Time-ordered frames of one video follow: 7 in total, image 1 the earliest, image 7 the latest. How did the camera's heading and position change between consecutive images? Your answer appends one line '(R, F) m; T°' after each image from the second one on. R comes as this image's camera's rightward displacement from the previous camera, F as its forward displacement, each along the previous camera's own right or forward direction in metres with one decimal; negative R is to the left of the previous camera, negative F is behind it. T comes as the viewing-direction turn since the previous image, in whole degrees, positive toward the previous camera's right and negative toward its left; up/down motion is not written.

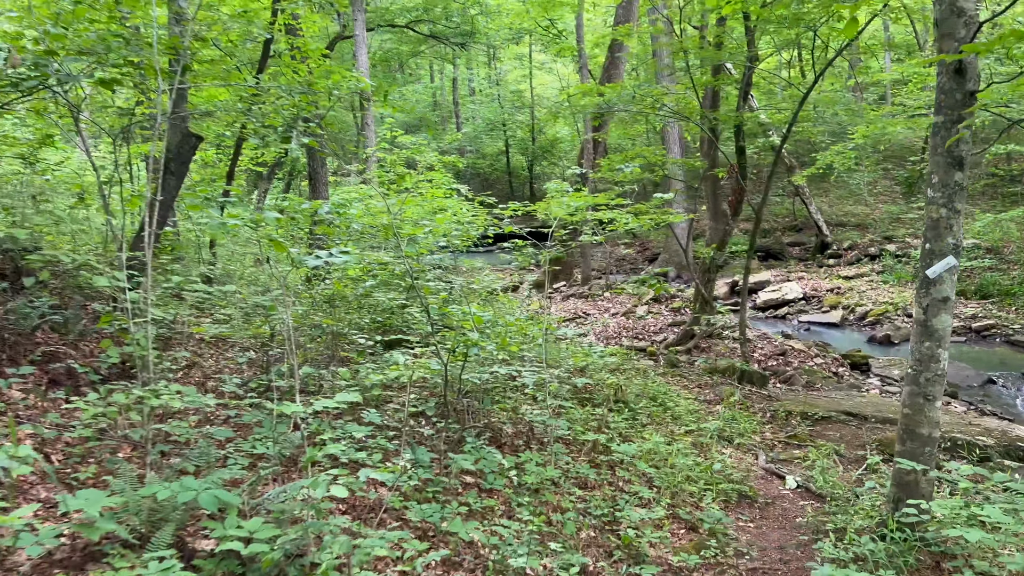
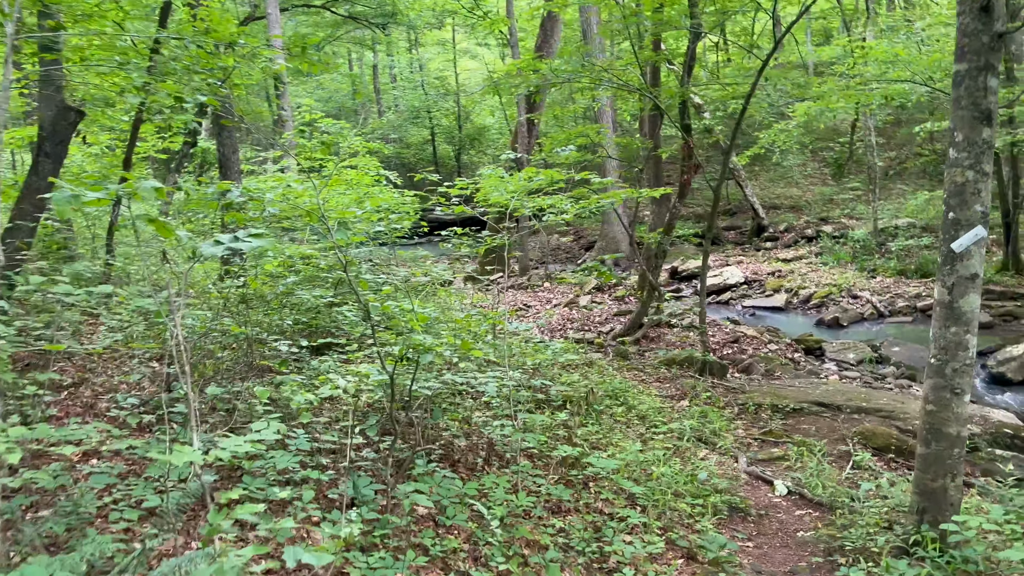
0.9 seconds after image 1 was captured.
(-0.1, +0.6) m; +5°
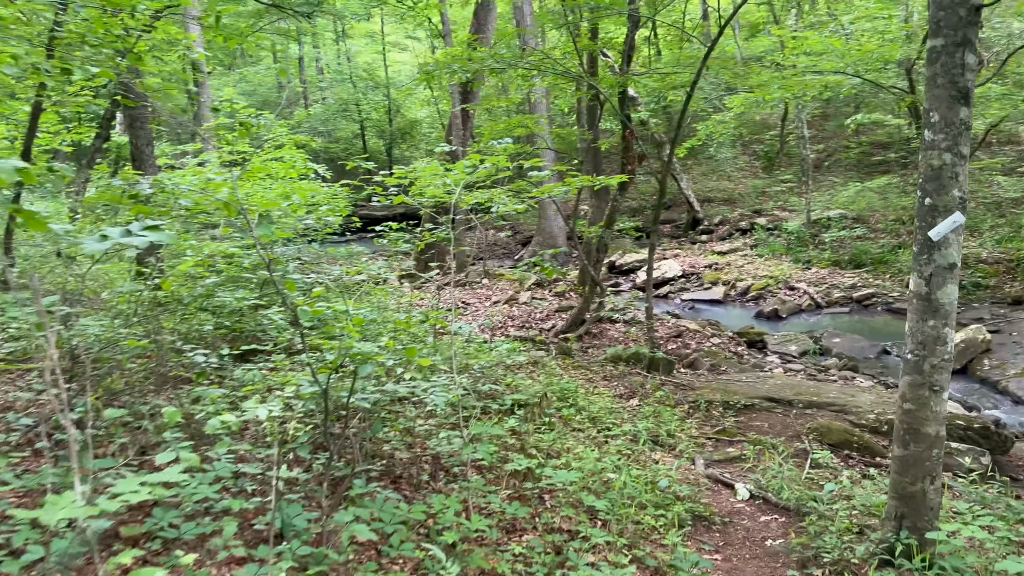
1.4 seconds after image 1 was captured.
(0.0, +0.3) m; +5°
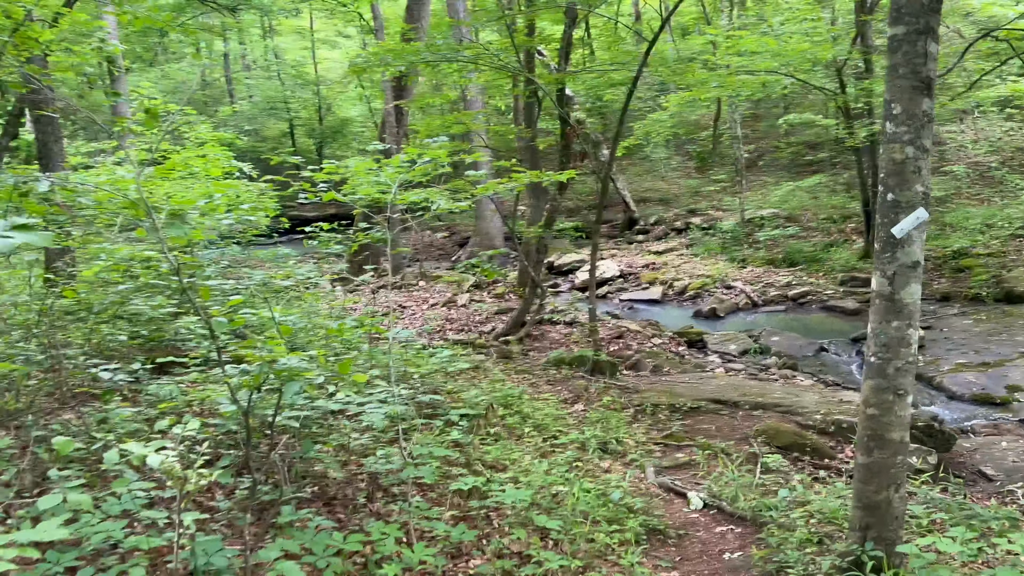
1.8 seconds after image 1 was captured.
(0.0, +0.2) m; +5°
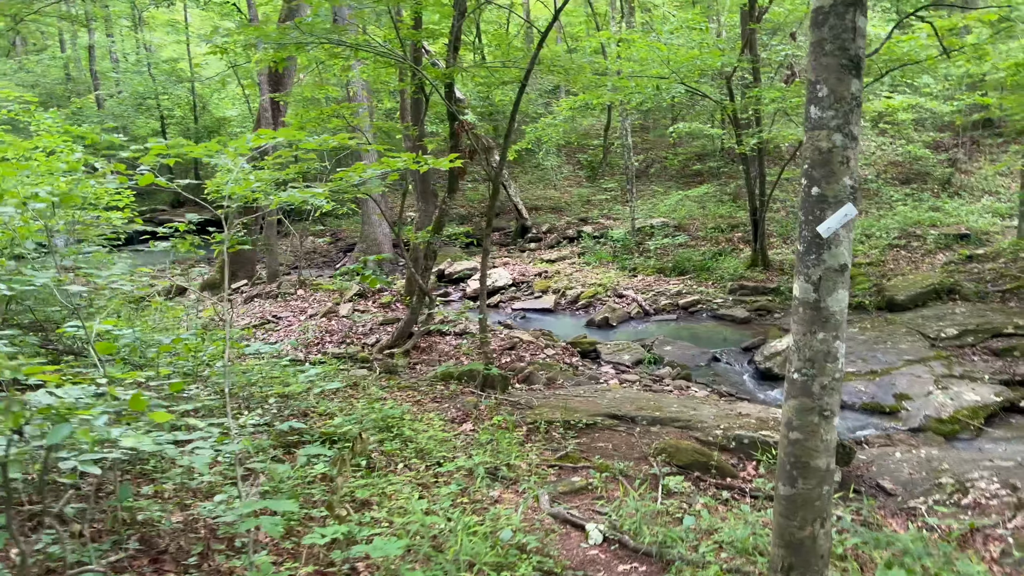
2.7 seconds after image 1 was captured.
(+0.1, +0.4) m; +8°
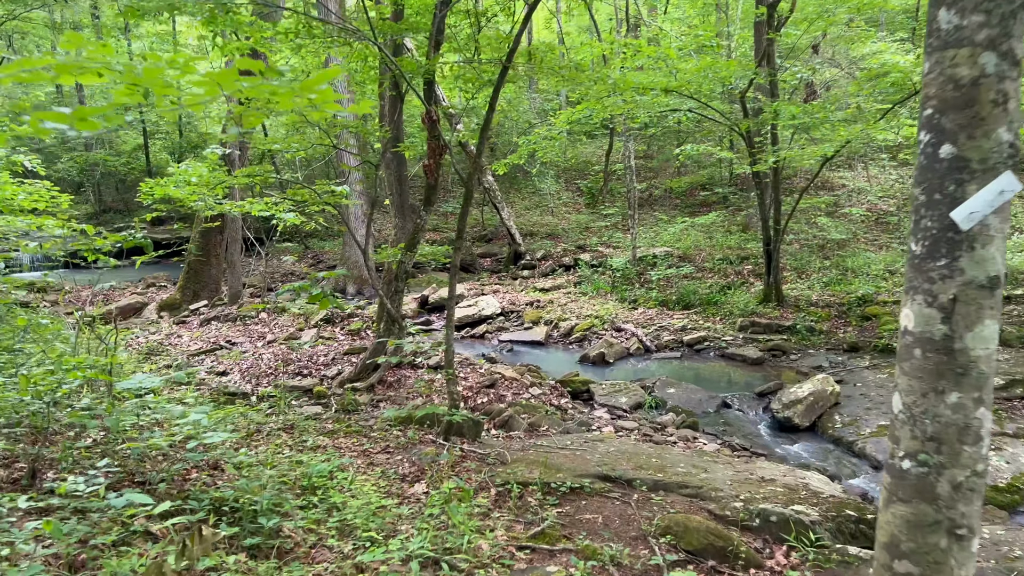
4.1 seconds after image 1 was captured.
(+0.1, +0.9) m; 0°
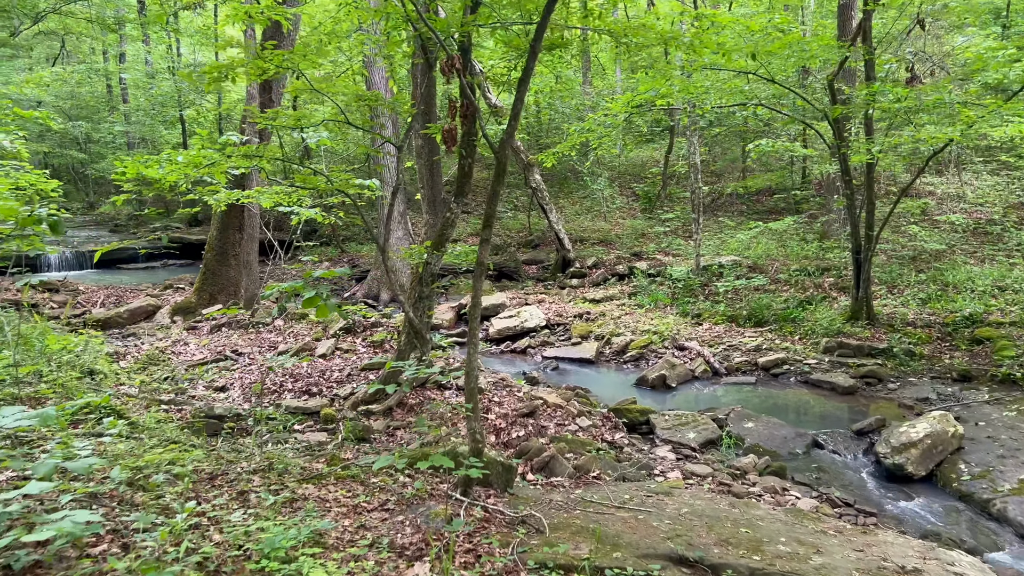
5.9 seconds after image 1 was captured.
(0.0, +1.0) m; -3°
